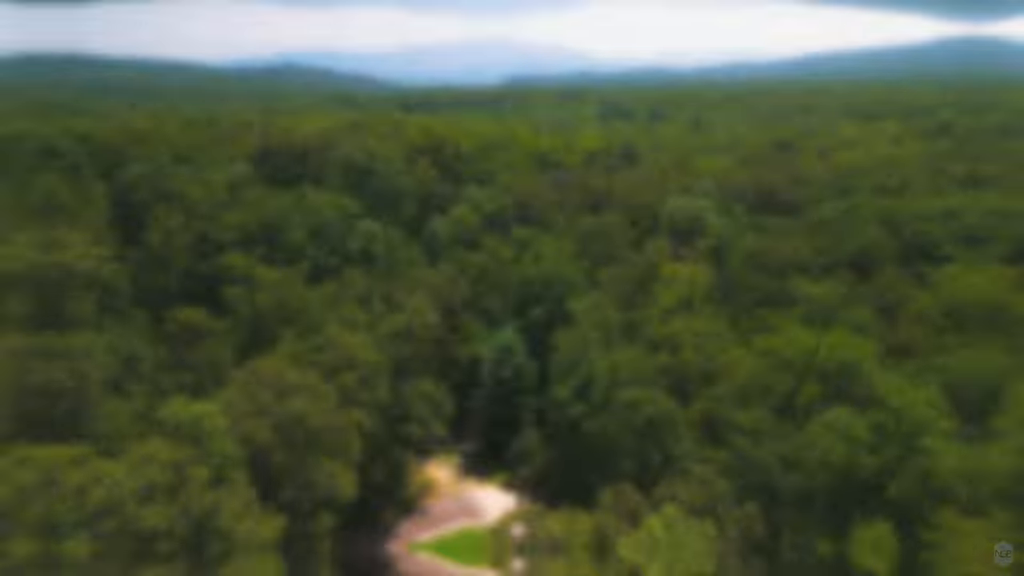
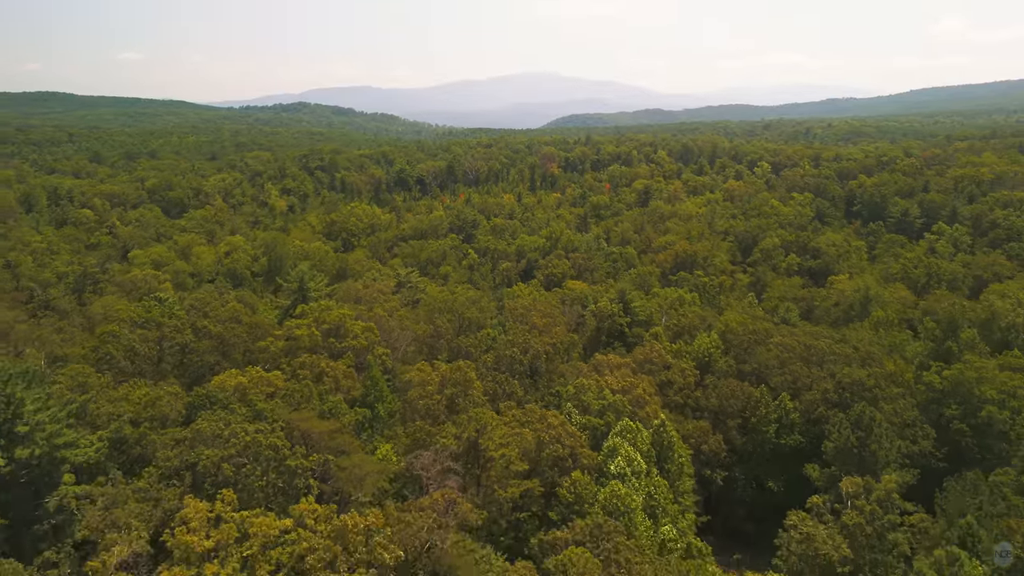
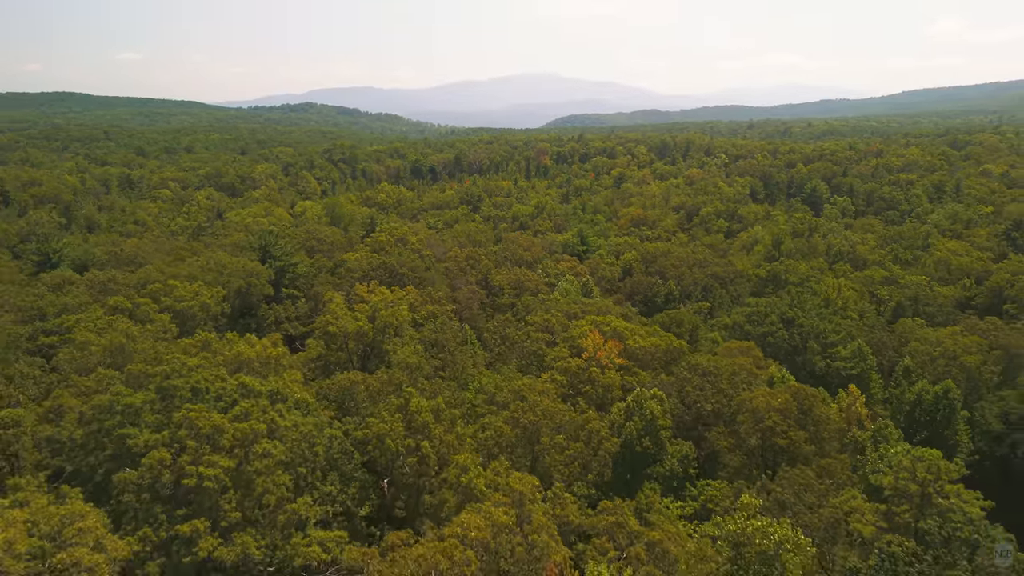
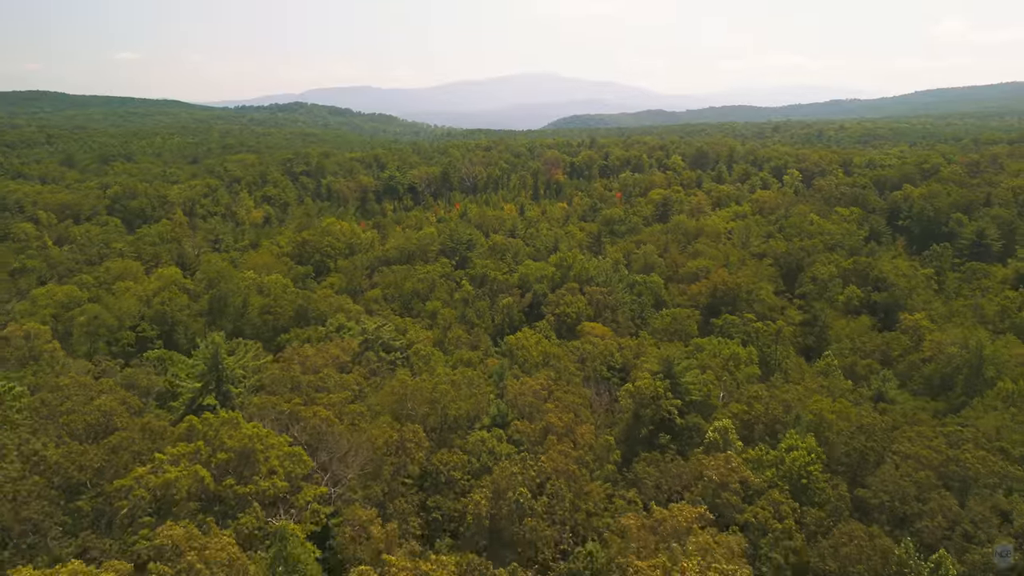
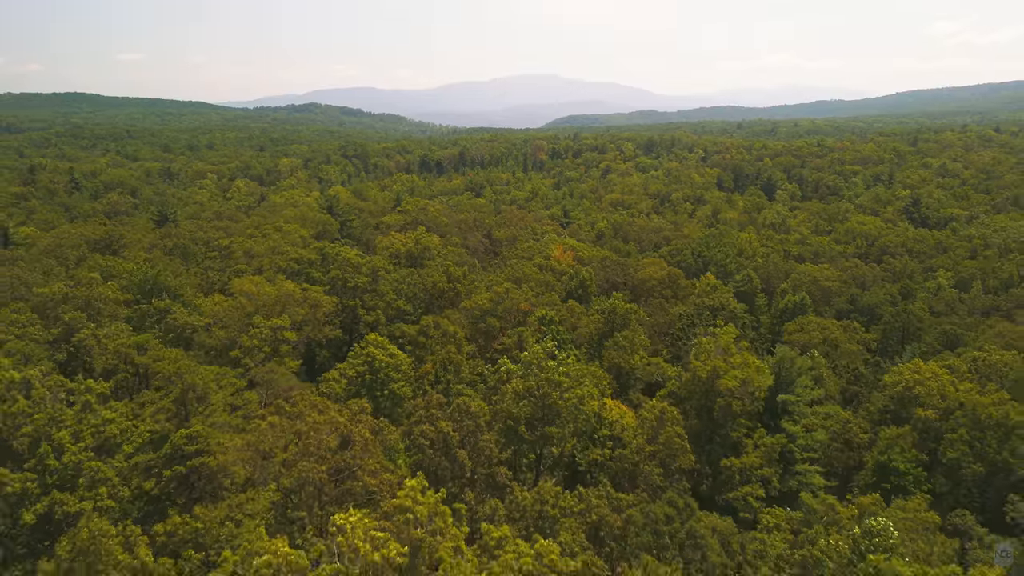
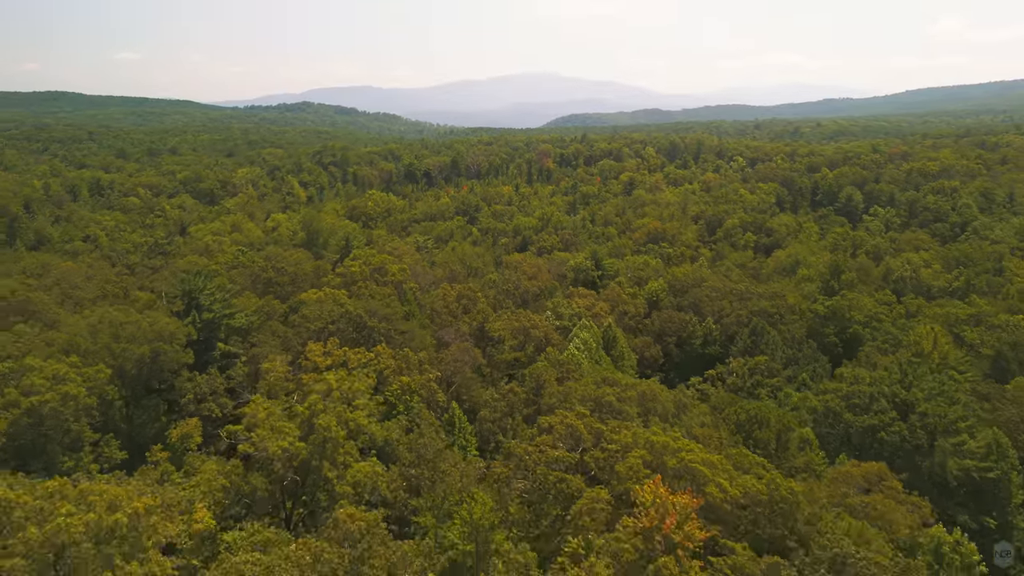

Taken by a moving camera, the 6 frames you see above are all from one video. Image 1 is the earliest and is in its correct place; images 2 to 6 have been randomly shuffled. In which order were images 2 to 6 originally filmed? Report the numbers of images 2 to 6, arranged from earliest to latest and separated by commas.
4, 2, 6, 3, 5
